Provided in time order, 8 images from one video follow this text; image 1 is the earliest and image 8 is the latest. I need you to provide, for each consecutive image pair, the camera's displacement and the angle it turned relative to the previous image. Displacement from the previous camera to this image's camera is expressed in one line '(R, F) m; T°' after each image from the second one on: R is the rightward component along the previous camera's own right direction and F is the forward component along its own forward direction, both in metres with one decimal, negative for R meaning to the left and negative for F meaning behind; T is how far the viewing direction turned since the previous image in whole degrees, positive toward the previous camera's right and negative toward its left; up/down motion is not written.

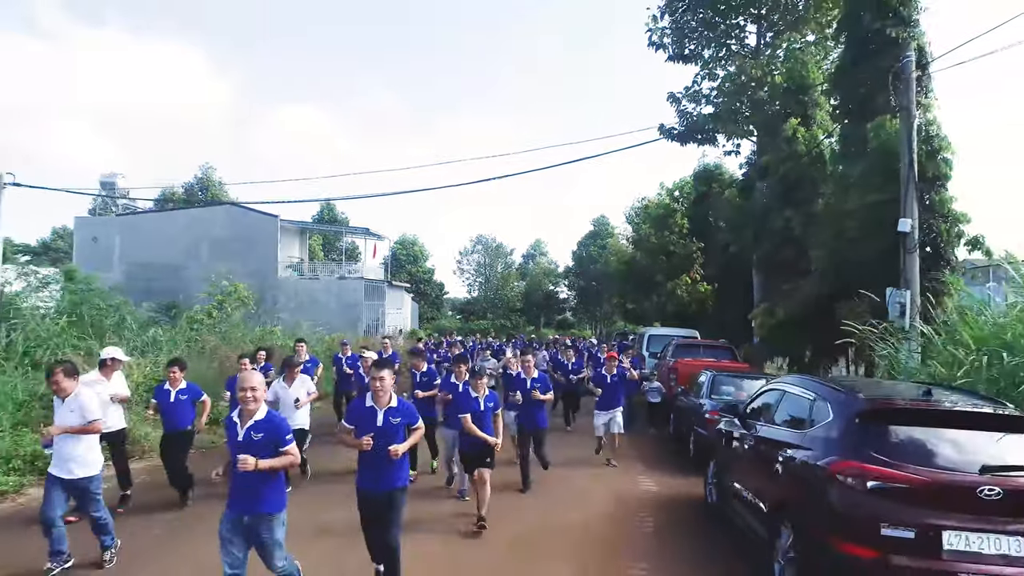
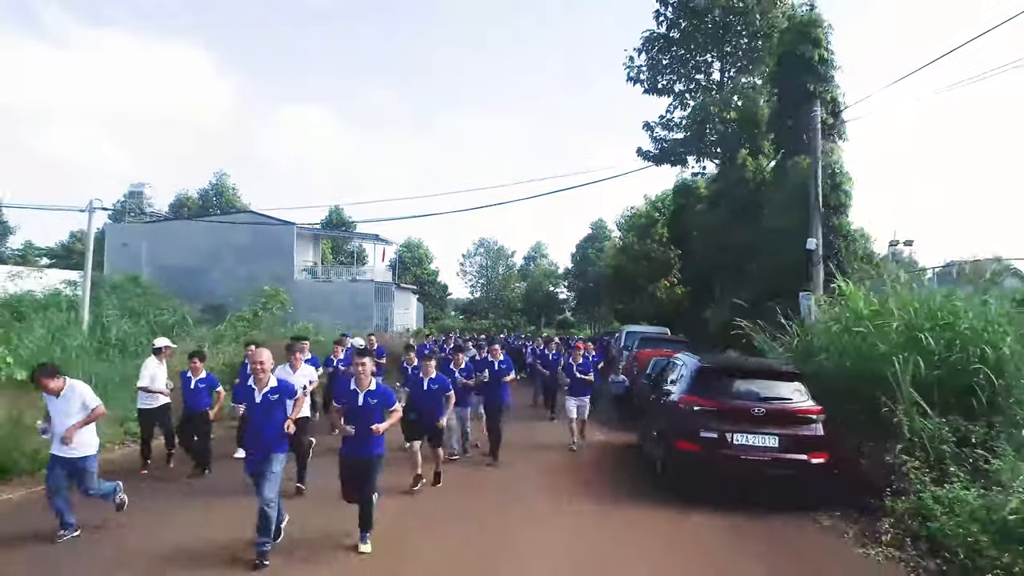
(+0.2, -3.0) m; 0°
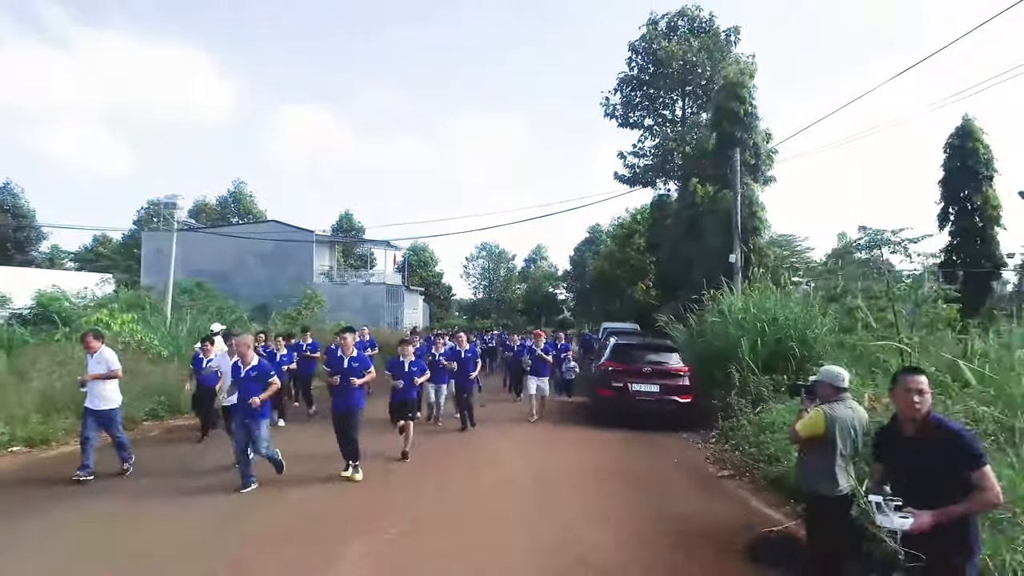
(+0.3, -4.3) m; 0°
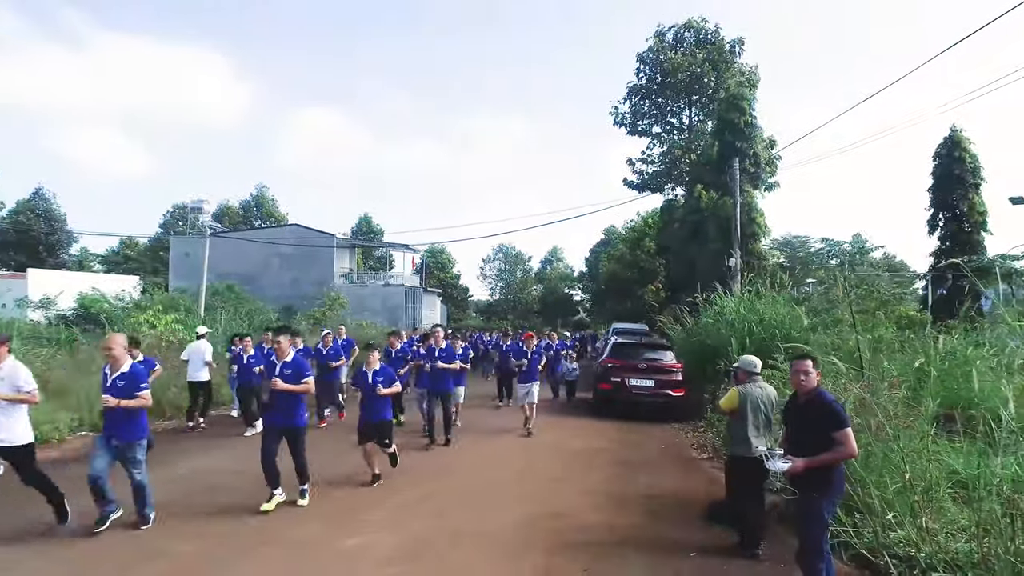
(+0.2, -1.1) m; -1°
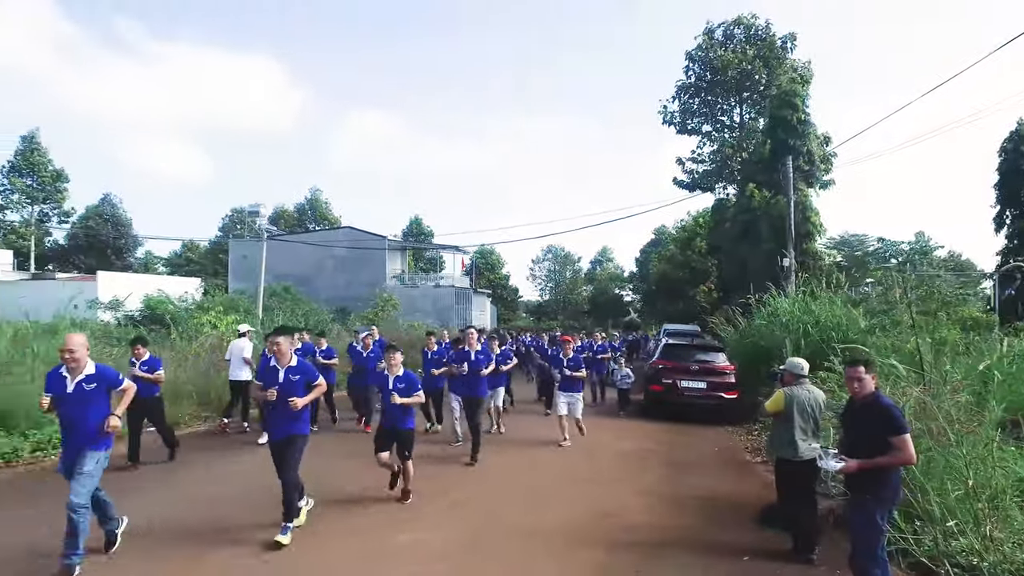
(0.0, -0.1) m; -4°
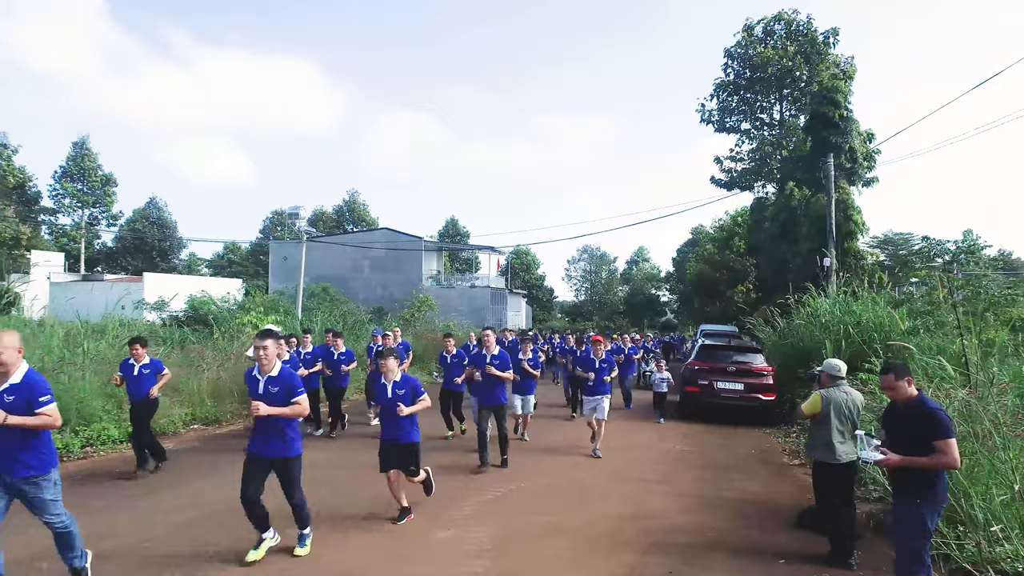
(0.0, 0.0) m; -3°
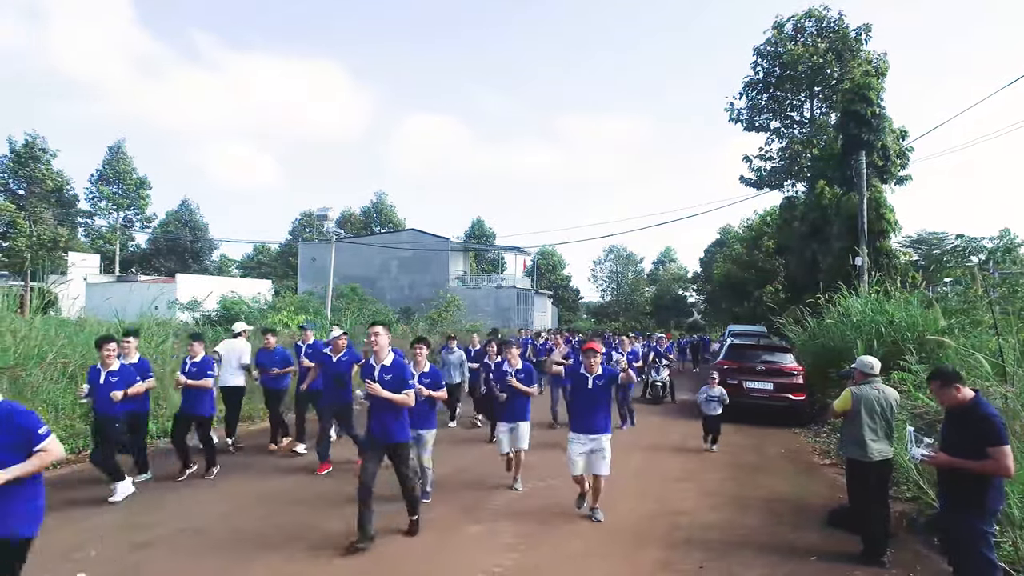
(0.0, -0.1) m; -2°
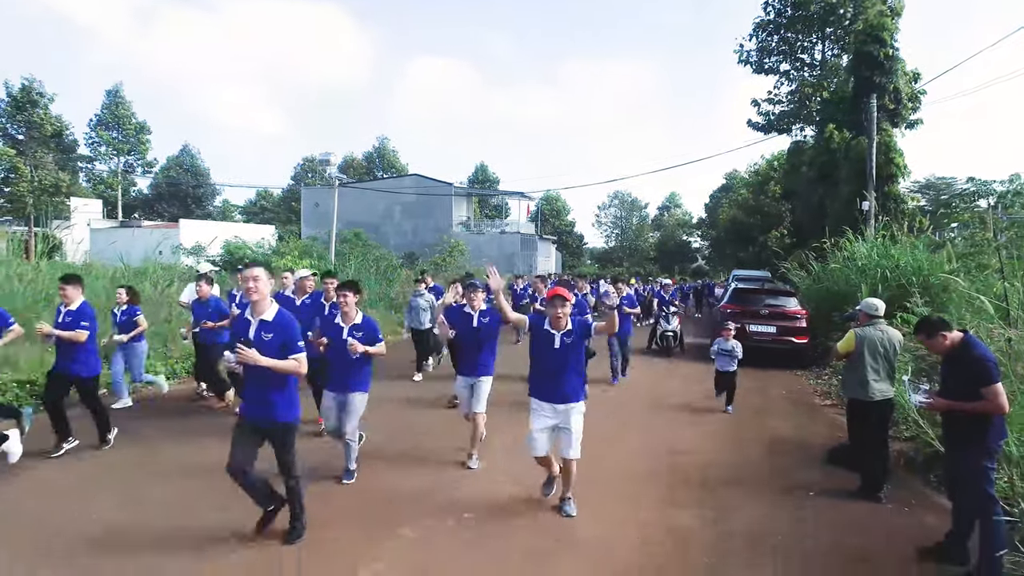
(0.0, 0.0) m; 0°
